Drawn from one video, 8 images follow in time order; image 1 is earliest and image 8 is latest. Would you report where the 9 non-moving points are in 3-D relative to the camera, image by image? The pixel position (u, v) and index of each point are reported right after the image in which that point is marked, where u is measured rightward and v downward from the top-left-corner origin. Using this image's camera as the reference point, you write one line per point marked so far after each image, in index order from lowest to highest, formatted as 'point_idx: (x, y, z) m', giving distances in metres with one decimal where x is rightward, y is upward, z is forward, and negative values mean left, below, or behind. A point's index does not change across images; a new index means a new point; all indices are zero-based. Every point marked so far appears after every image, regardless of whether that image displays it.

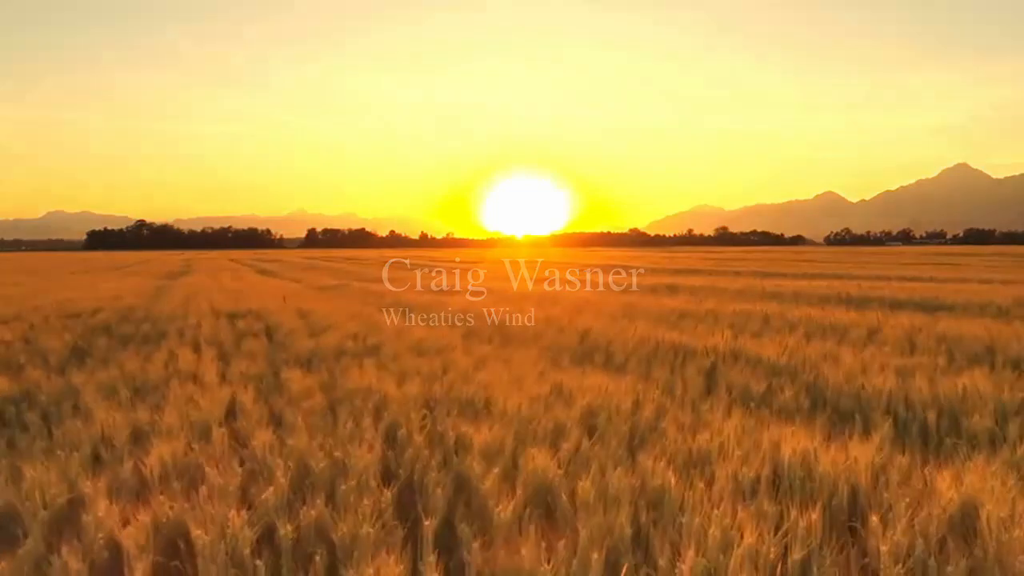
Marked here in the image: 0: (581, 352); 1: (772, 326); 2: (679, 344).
0: (+0.9, -0.8, +7.7) m
1: (+4.1, -0.6, +9.7) m
2: (+2.1, -0.7, +8.0) m
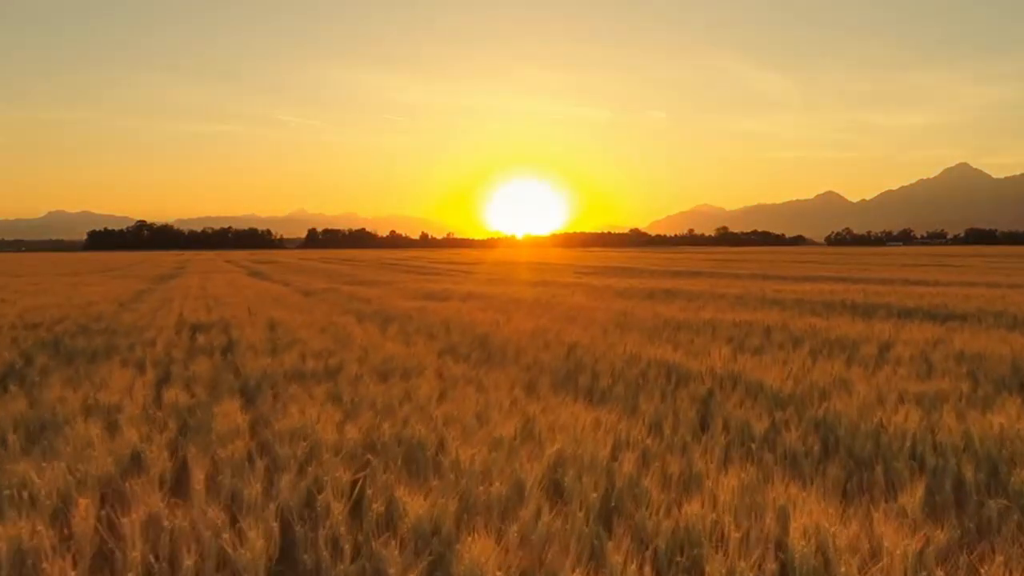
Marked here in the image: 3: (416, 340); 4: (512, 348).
0: (+0.6, -1.0, +7.0) m
1: (+3.8, -0.8, +9.0) m
2: (+1.8, -0.9, +7.3) m
3: (-1.5, -0.8, +9.7) m
4: (0.0, -0.8, +8.6) m
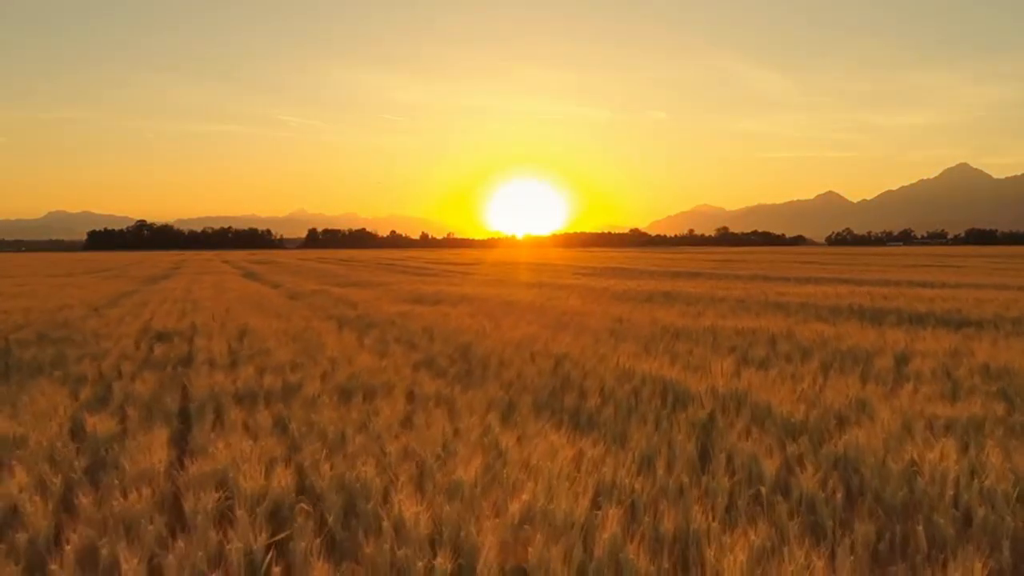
0: (+0.4, -1.1, +6.3) m
1: (+3.6, -0.9, +8.3) m
2: (+1.6, -1.0, +6.6) m
3: (-1.7, -0.9, +9.0) m
4: (-0.2, -0.9, +7.9) m
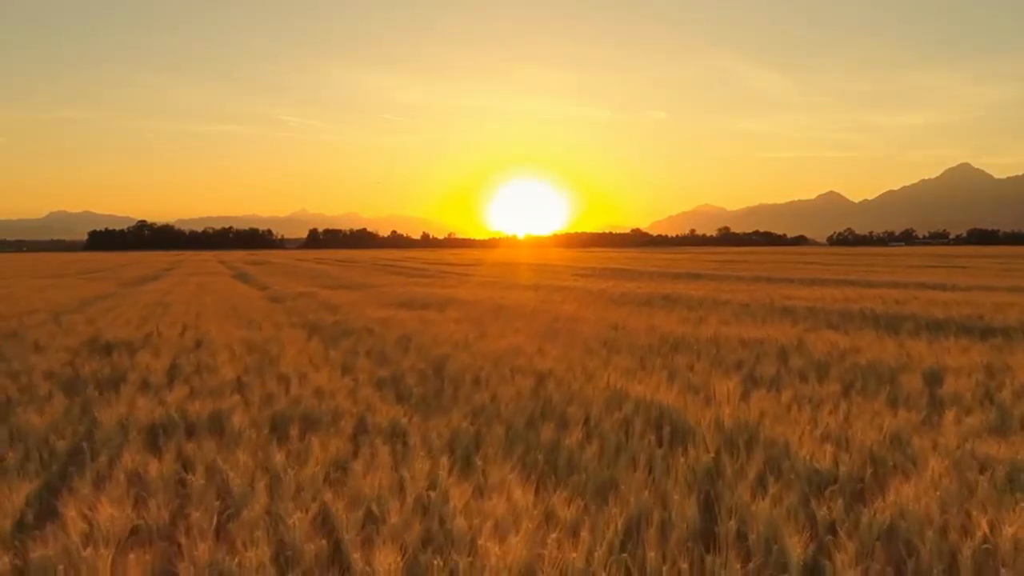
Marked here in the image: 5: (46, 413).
0: (+0.1, -1.2, +5.4) m
1: (+3.3, -1.0, +7.3) m
2: (+1.4, -1.1, +5.6) m
3: (-2.0, -1.0, +8.1) m
4: (-0.5, -1.0, +7.0) m
5: (-4.0, -1.1, +5.4) m
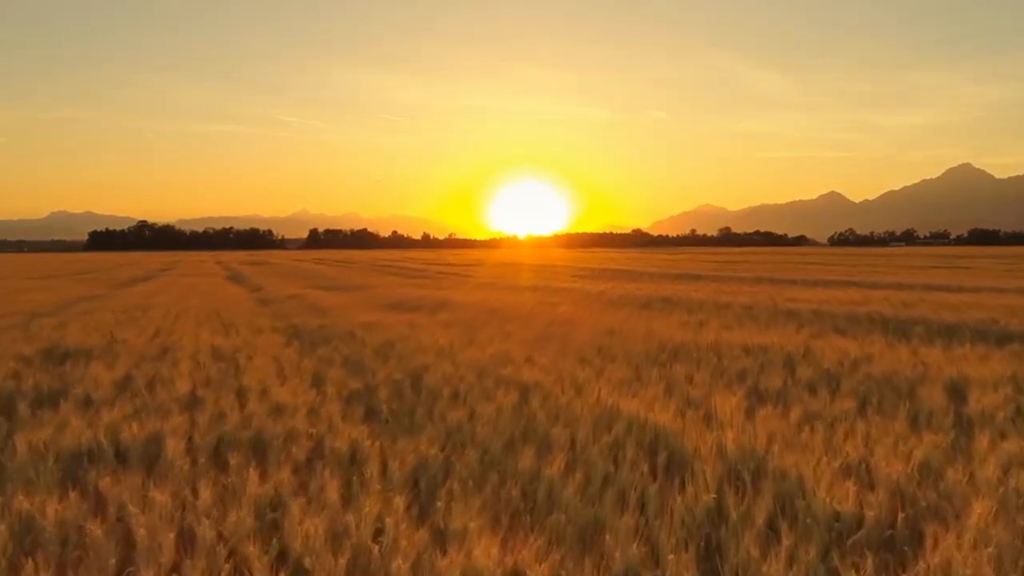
0: (-0.1, -1.2, +4.8) m
1: (+3.1, -1.0, +6.7) m
2: (+1.2, -1.1, +5.0) m
3: (-2.2, -1.0, +7.5) m
4: (-0.7, -1.1, +6.4) m
5: (-4.2, -1.1, +4.8) m
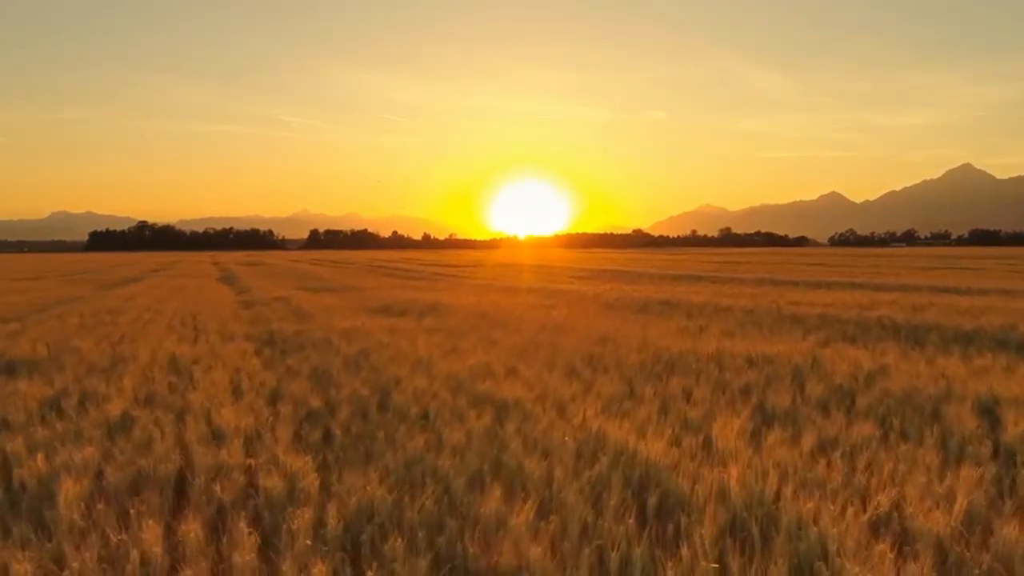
0: (-0.3, -1.3, +4.1) m
1: (+2.9, -1.1, +6.0) m
2: (+1.0, -1.2, +4.3) m
3: (-2.4, -1.1, +6.8) m
4: (-0.9, -1.1, +5.7) m
5: (-4.4, -1.2, +4.1) m
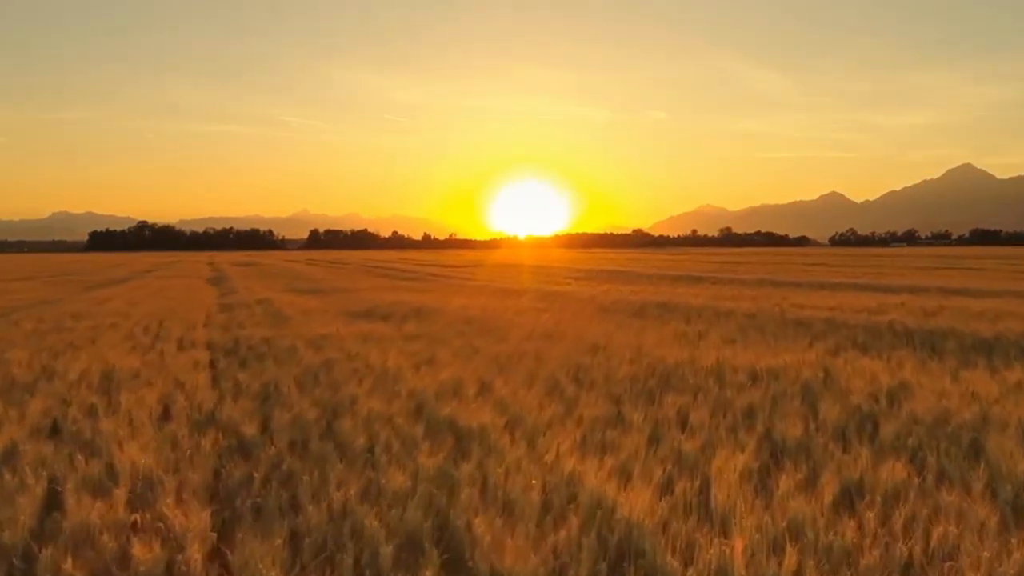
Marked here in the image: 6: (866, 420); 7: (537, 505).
0: (-0.6, -1.4, +3.2) m
1: (+2.6, -1.2, +5.1) m
2: (+0.7, -1.3, +3.4) m
3: (-2.7, -1.2, +5.9) m
4: (-1.2, -1.2, +4.8) m
5: (-4.7, -1.3, +3.2) m
6: (+3.1, -1.1, +5.4) m
7: (+0.1, -1.3, +3.6) m
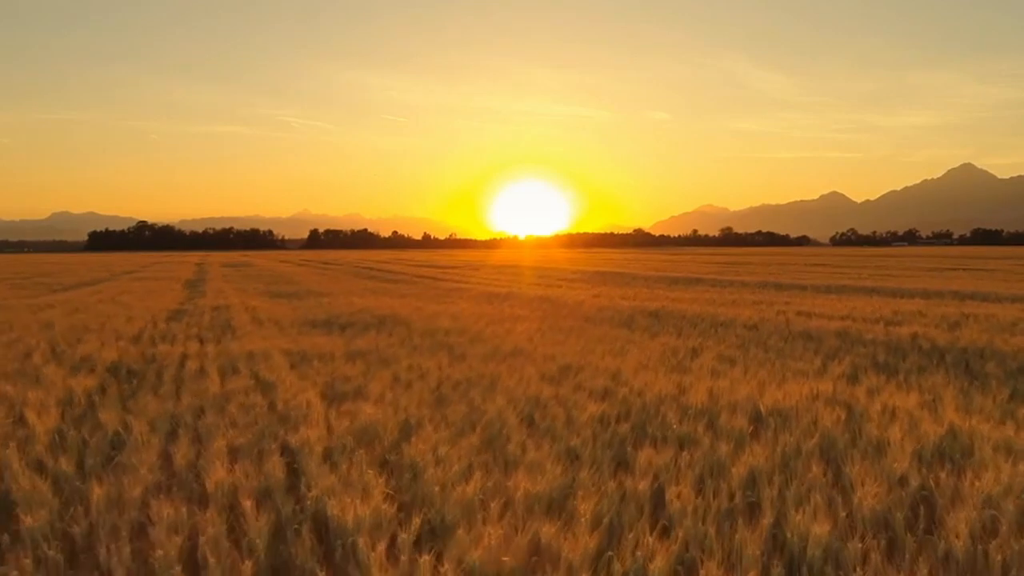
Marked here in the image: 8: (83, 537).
0: (-1.2, -1.5, +1.6) m
1: (+2.0, -1.3, +3.5) m
2: (0.0, -1.4, +1.8) m
3: (-3.3, -1.3, +4.2) m
4: (-1.8, -1.4, +3.2) m
5: (-5.3, -1.4, +1.6) m
6: (+2.5, -1.3, +3.8) m
7: (-0.5, -1.4, +2.0) m
8: (-2.5, -1.4, +3.6) m
